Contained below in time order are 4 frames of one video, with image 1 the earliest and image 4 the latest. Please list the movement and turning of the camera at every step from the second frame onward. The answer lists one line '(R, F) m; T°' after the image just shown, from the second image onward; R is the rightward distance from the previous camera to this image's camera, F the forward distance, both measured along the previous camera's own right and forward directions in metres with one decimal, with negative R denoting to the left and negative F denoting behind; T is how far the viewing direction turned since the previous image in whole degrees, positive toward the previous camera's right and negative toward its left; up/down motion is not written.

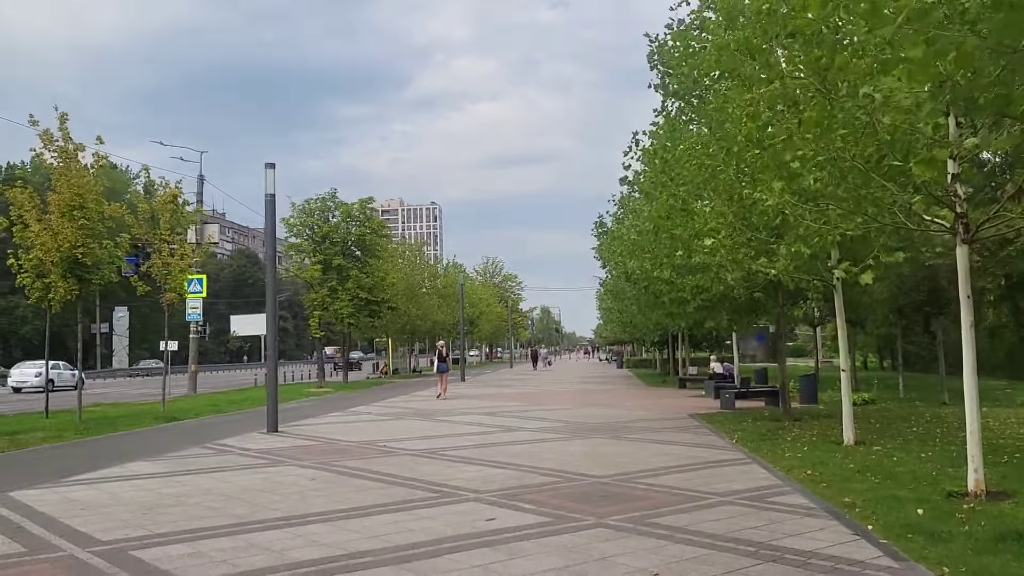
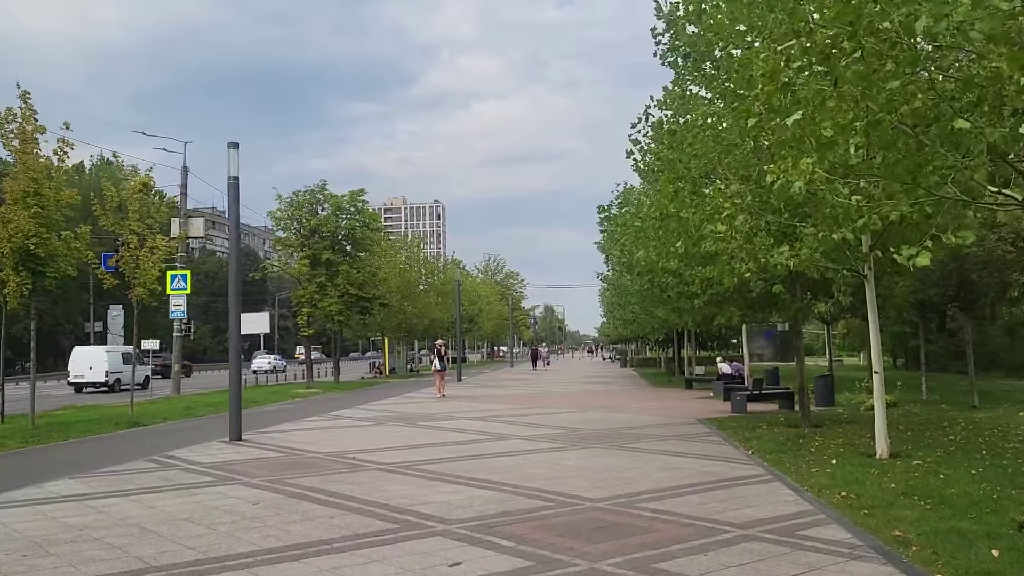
(+0.3, +1.7) m; 0°
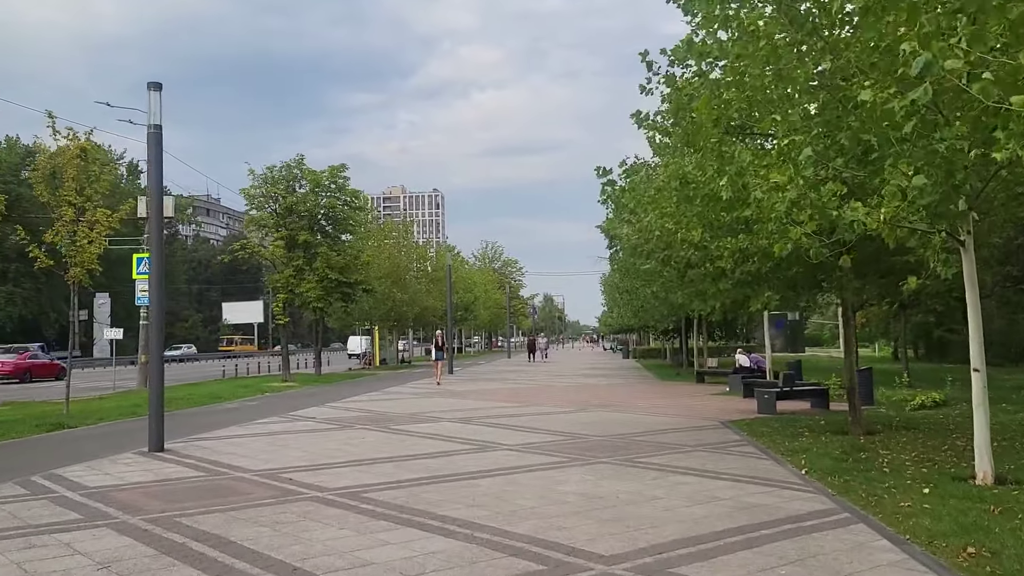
(+0.2, +2.9) m; 0°
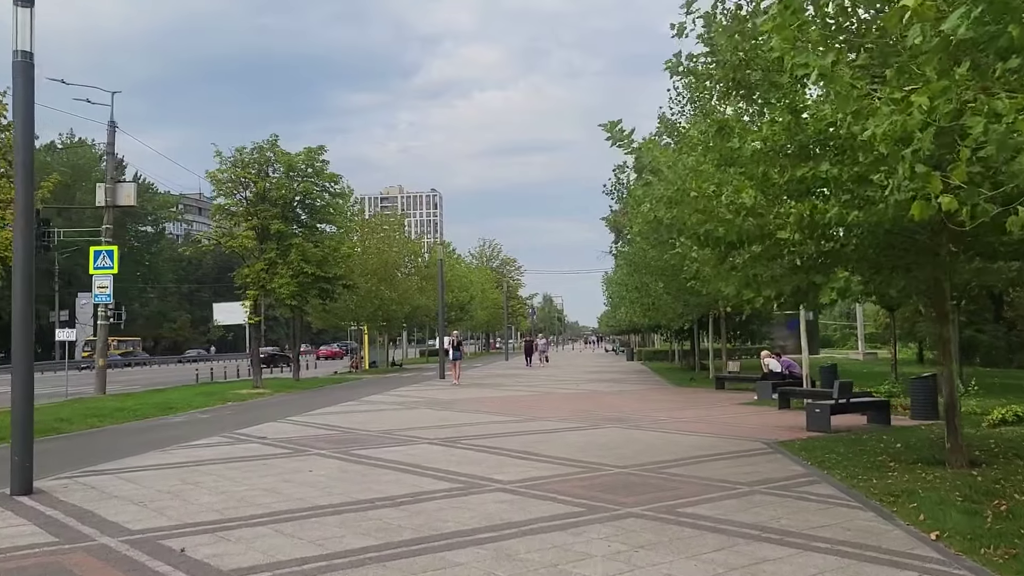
(+0.1, +3.2) m; 0°
